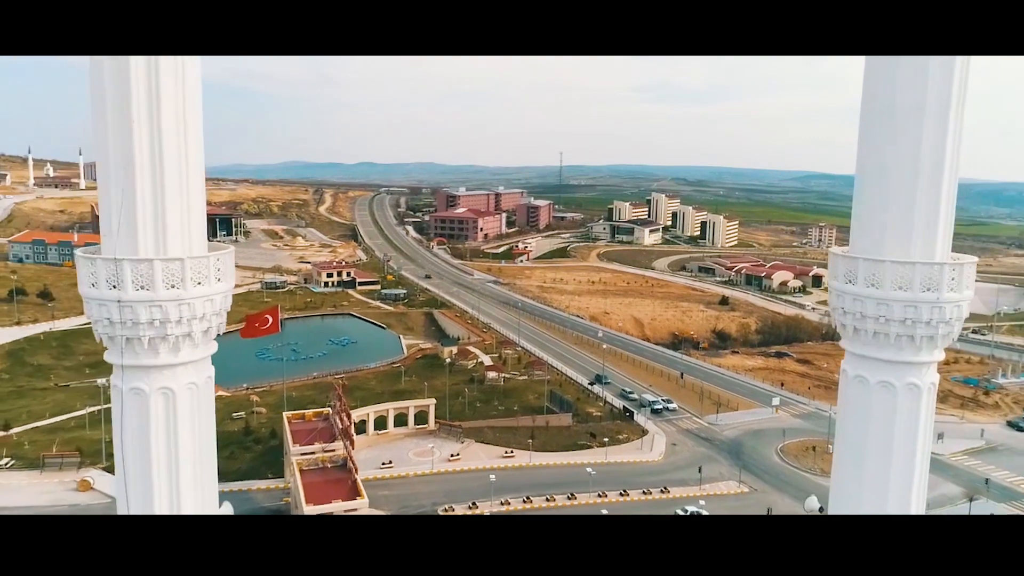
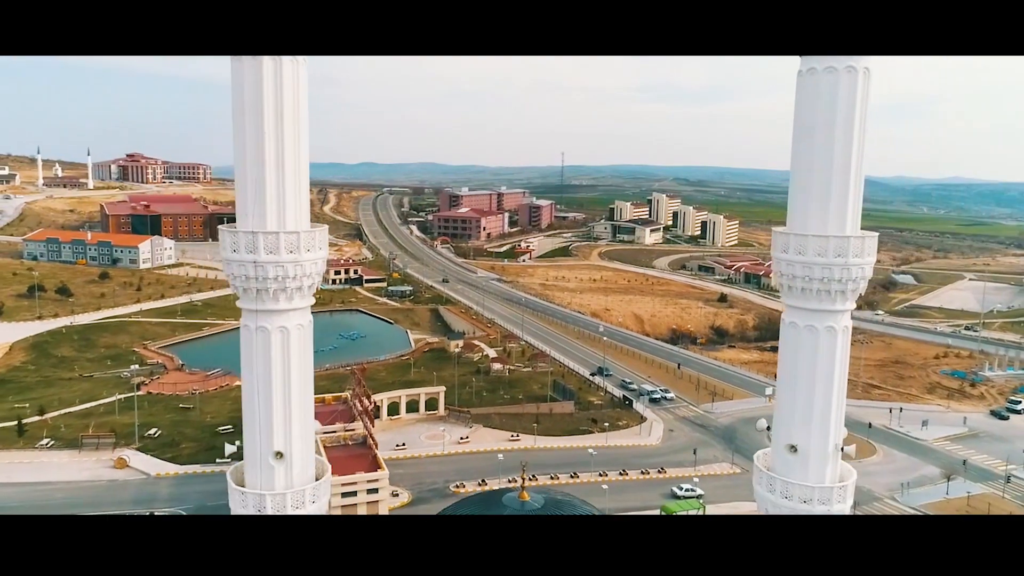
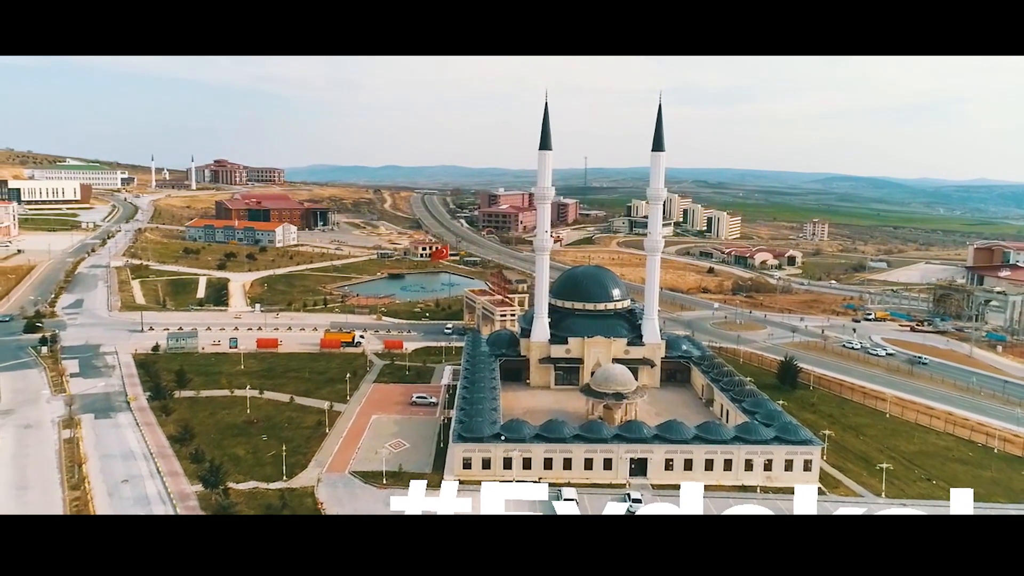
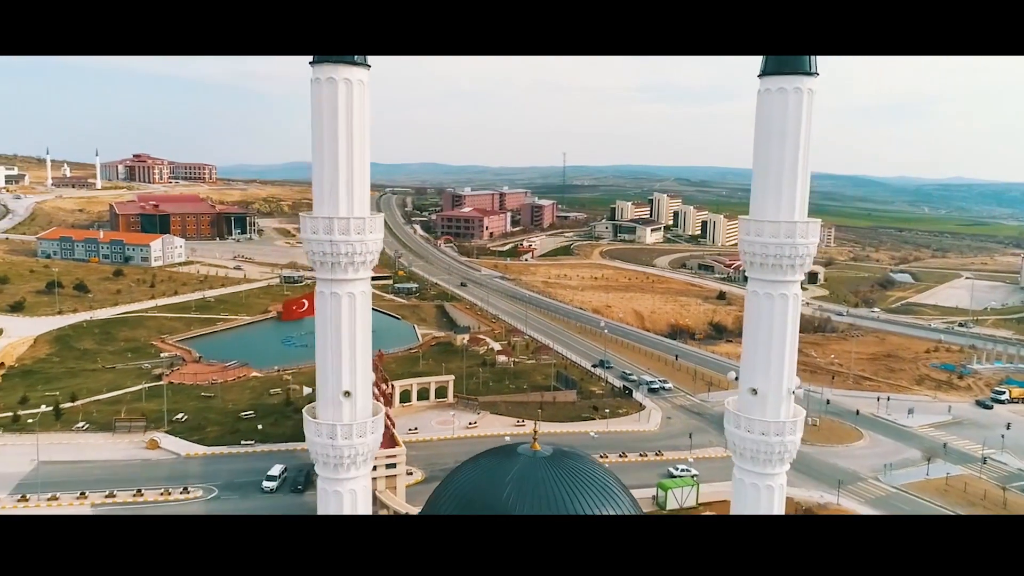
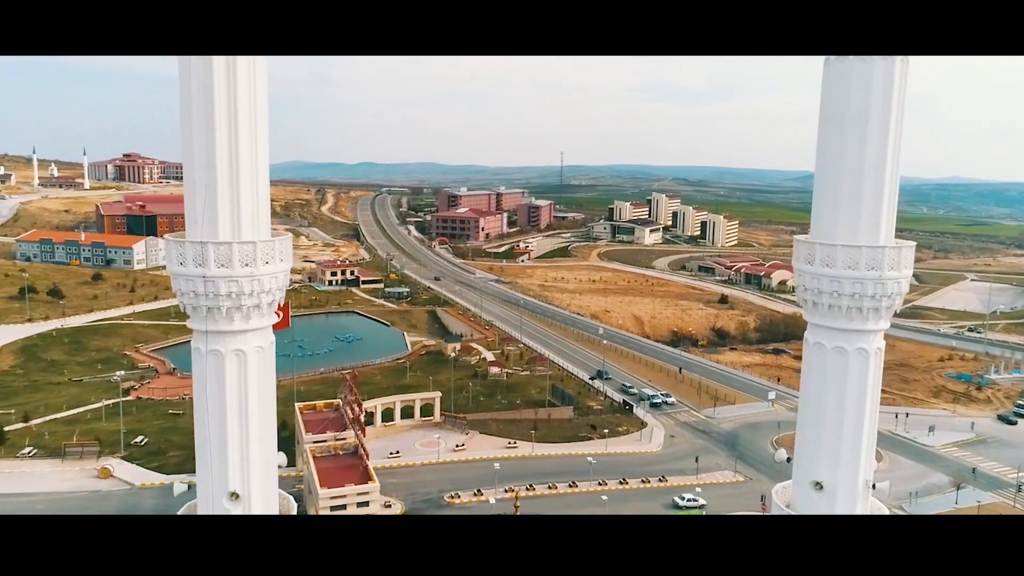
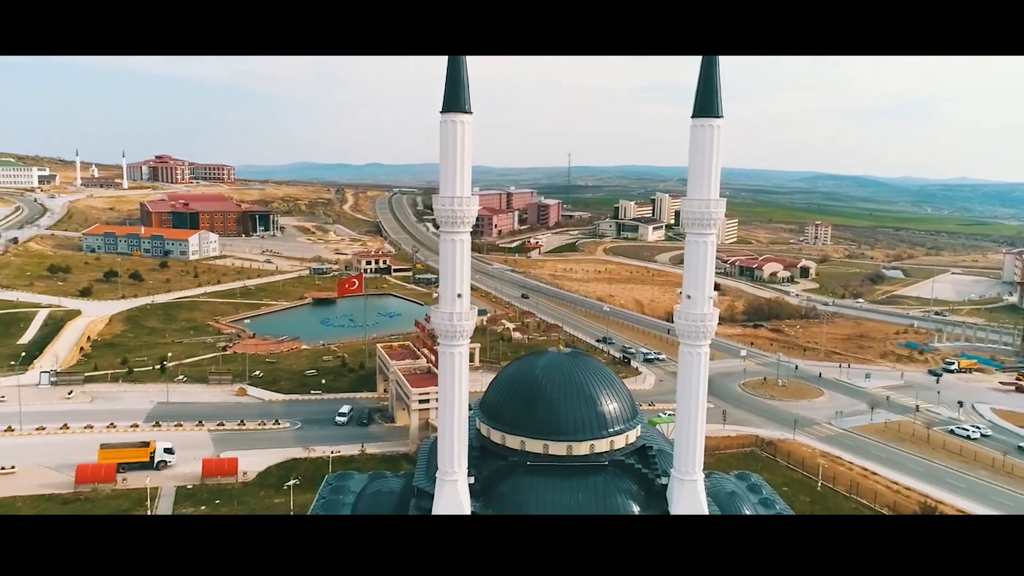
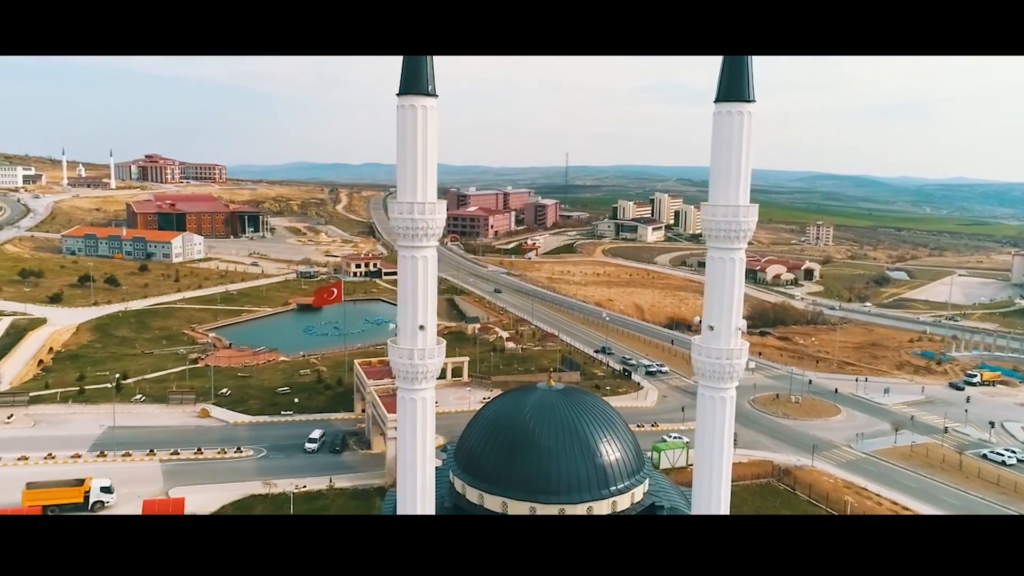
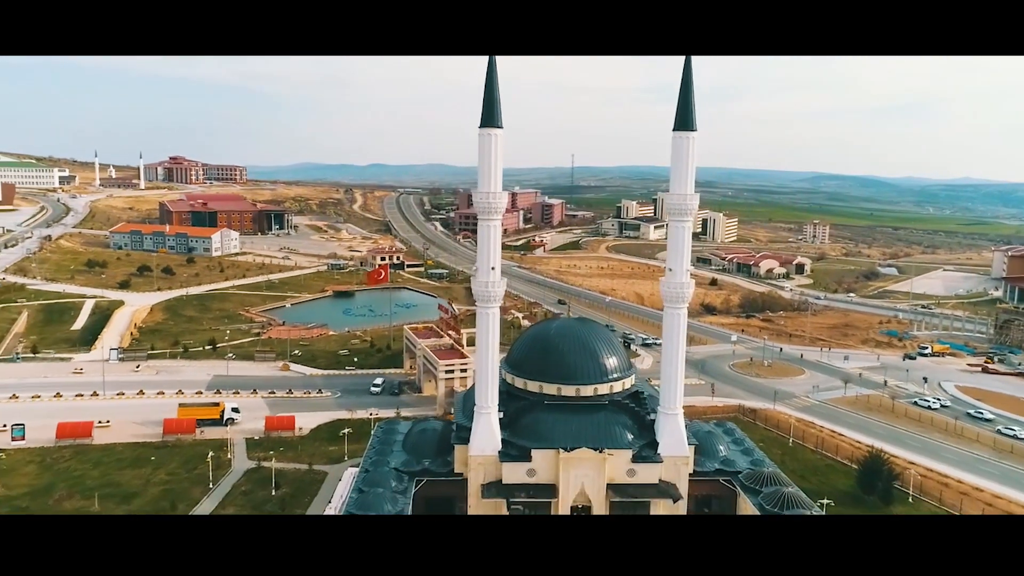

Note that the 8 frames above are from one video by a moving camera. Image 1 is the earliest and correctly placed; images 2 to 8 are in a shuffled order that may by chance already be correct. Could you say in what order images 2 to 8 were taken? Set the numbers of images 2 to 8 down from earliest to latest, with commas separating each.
5, 2, 4, 7, 6, 8, 3
